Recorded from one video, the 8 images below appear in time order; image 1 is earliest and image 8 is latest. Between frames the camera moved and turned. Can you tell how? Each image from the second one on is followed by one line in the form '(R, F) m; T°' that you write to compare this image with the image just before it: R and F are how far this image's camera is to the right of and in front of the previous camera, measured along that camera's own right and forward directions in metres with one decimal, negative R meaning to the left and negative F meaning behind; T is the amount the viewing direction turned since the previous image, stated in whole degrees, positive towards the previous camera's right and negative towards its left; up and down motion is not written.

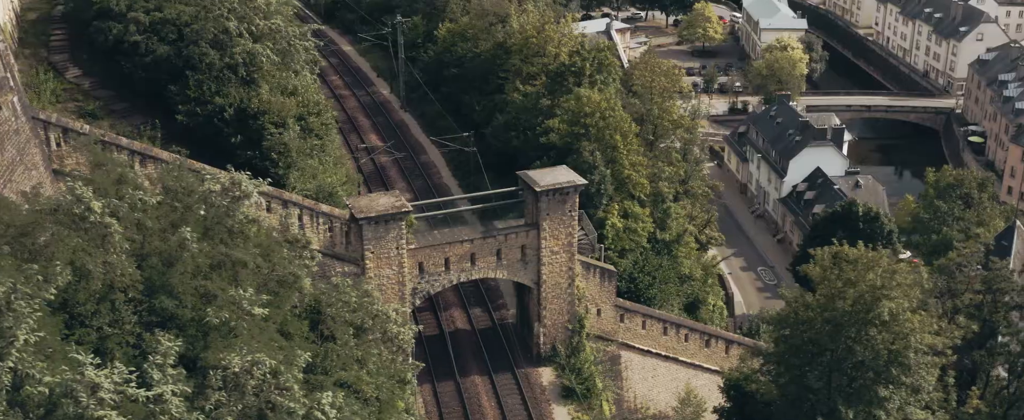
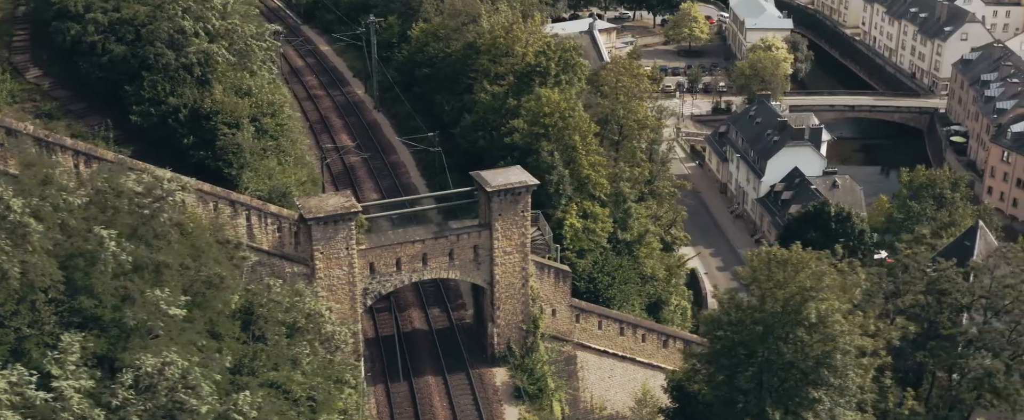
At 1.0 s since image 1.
(+1.1, 0.0) m; 0°
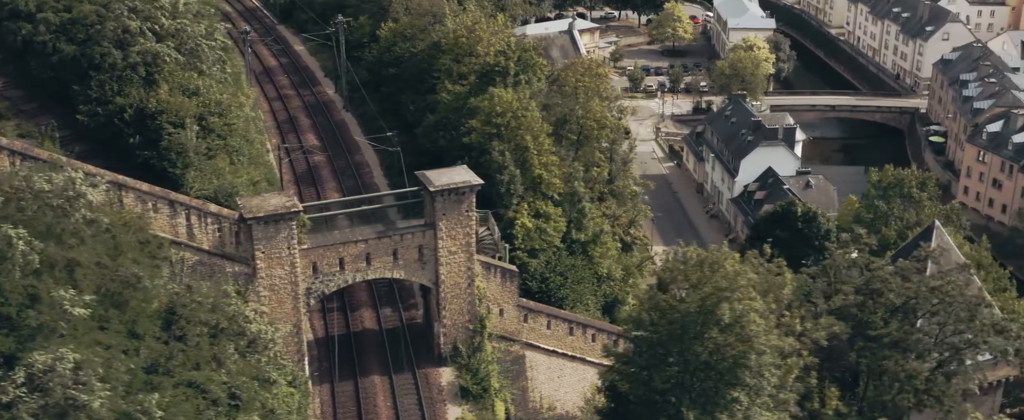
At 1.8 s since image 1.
(+1.2, 0.0) m; 0°
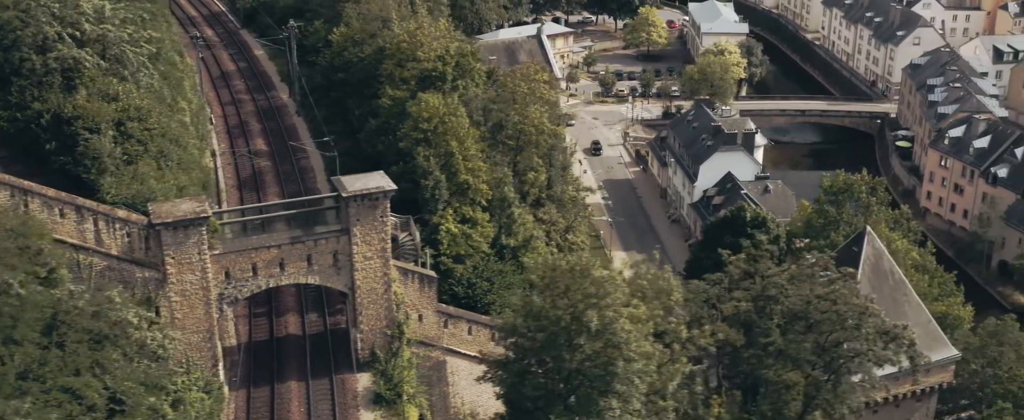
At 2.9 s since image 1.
(+1.9, 0.0) m; 0°
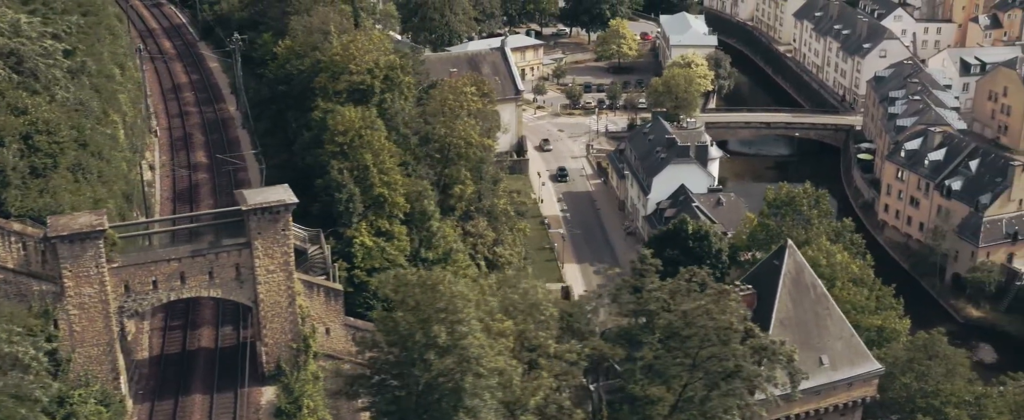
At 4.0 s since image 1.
(+2.2, 0.0) m; 0°
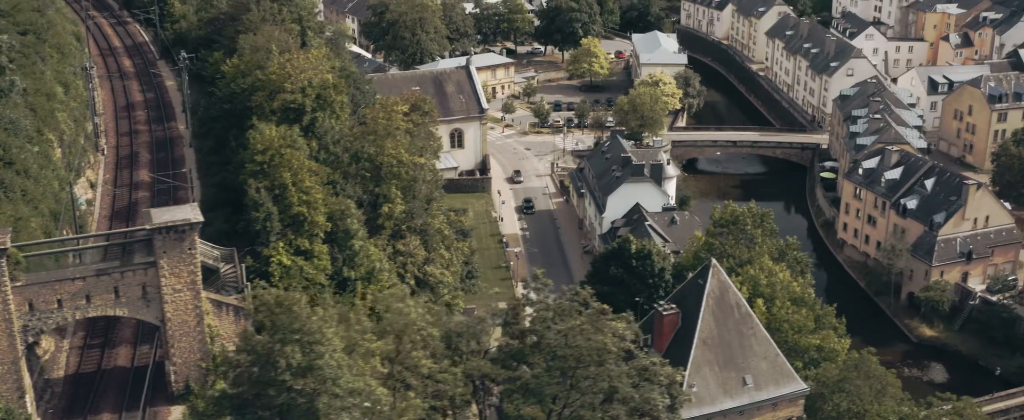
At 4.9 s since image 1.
(+2.1, 0.0) m; 0°
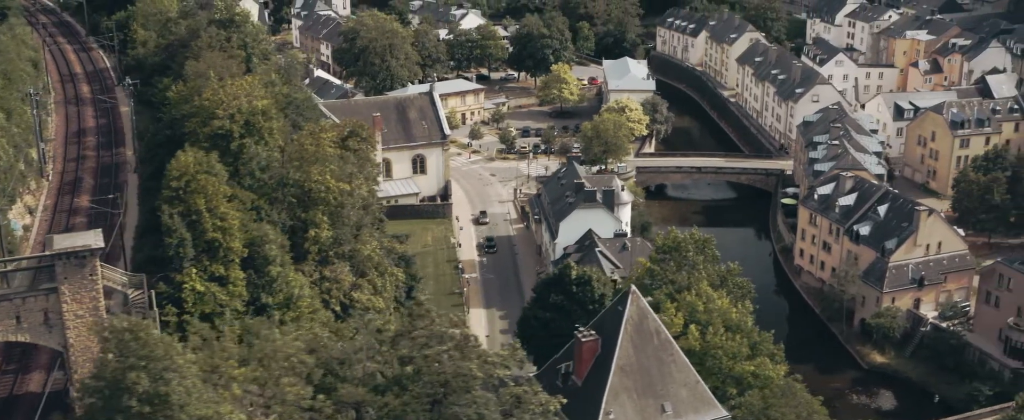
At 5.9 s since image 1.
(+2.2, 0.0) m; 0°
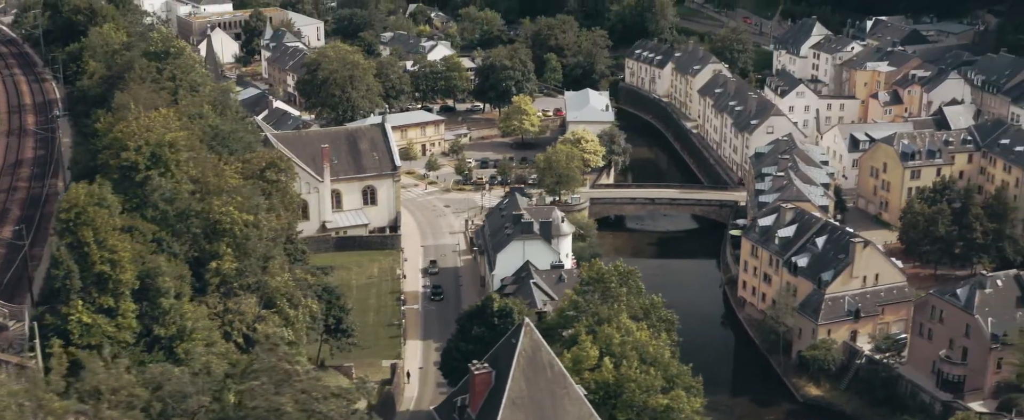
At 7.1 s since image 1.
(+2.8, 0.0) m; 0°
